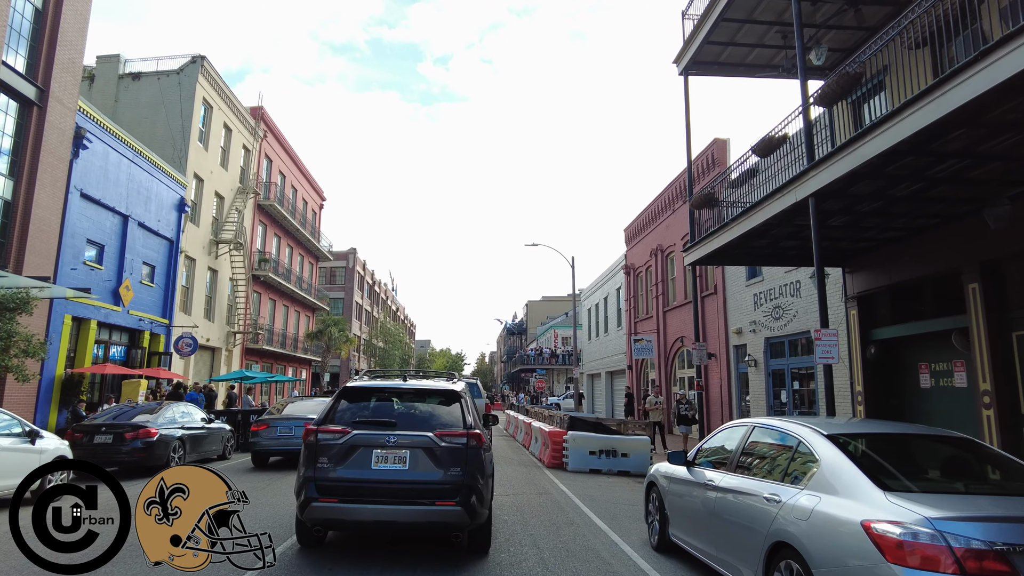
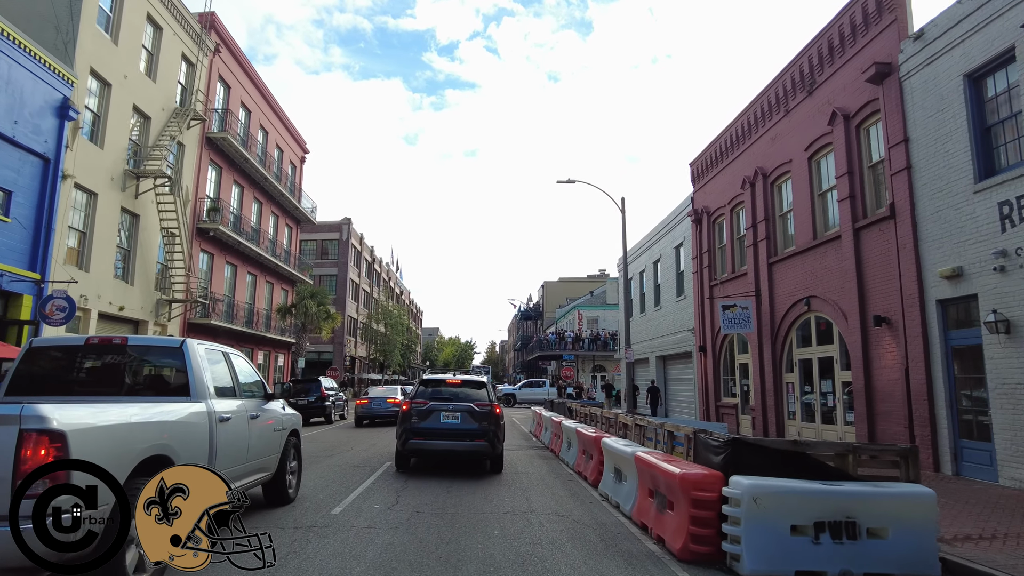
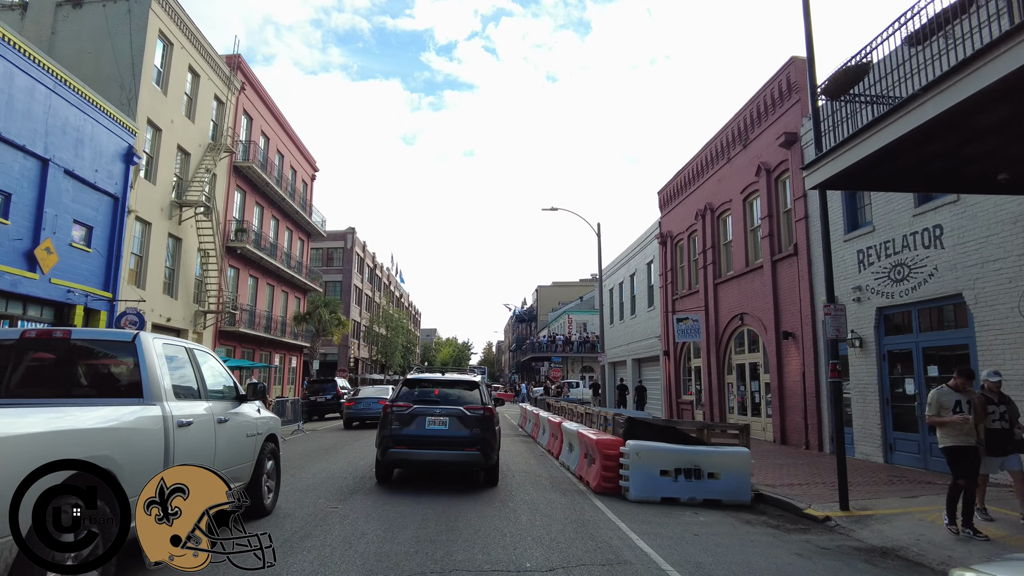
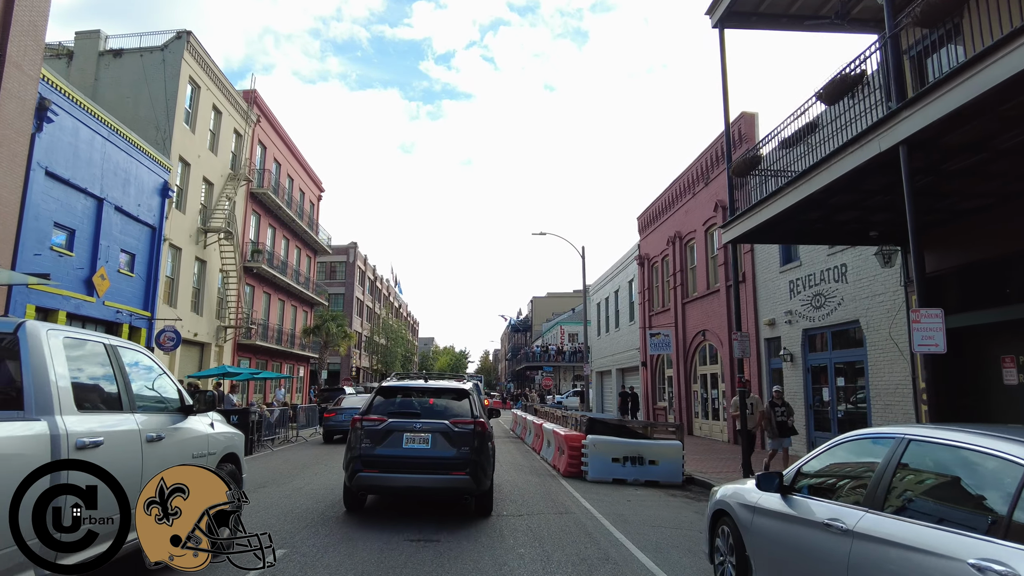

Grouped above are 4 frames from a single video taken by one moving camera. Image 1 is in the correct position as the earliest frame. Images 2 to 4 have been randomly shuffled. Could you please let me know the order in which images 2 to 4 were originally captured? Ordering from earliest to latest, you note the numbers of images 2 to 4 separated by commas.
4, 3, 2
